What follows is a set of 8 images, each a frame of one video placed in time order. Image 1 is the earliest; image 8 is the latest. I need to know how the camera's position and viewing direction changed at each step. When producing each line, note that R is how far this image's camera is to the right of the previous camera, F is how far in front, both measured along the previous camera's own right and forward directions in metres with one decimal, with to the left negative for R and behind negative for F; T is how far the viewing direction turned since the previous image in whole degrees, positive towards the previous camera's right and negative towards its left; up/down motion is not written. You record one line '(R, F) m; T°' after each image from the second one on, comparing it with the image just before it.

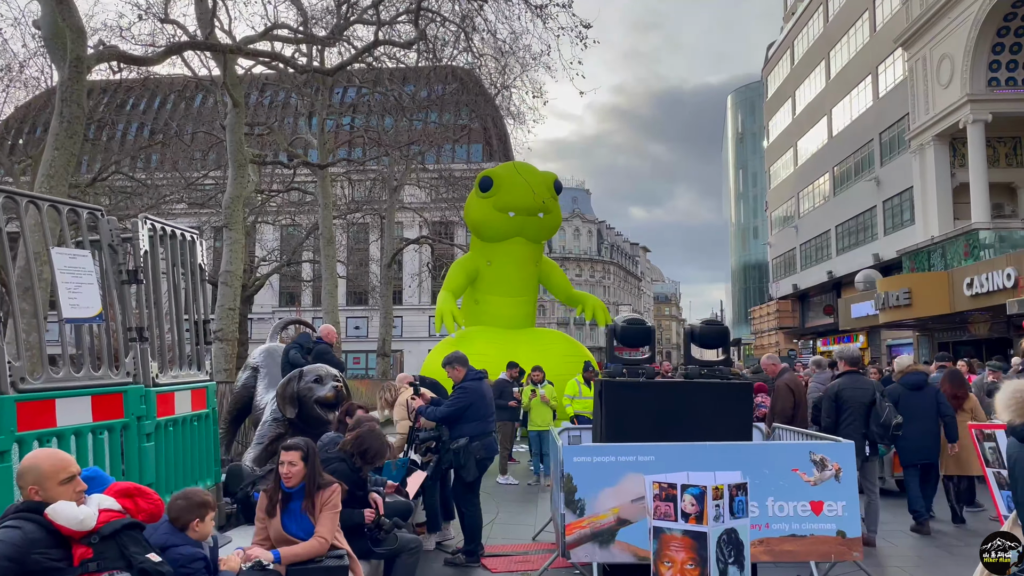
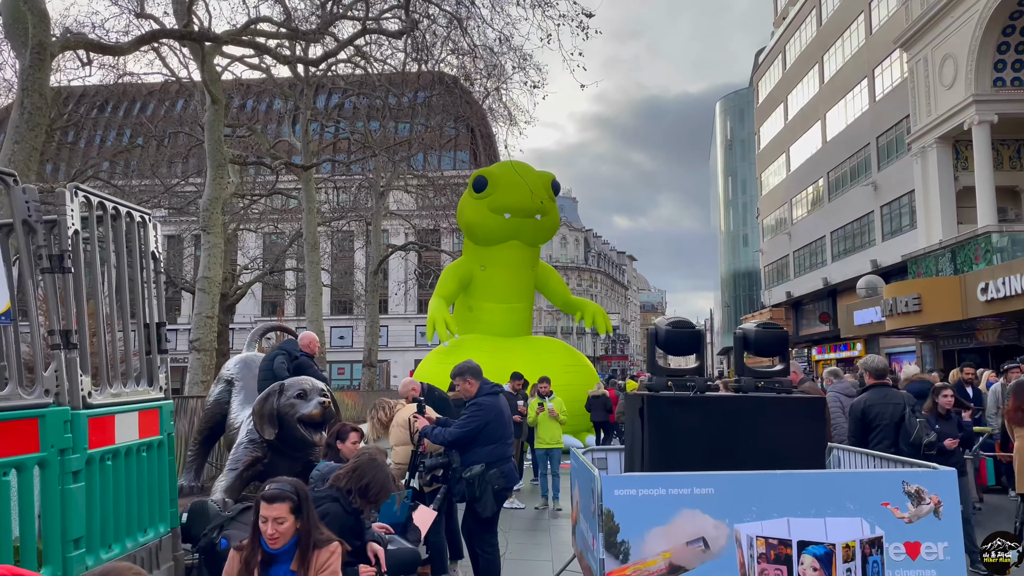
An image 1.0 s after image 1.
(-0.2, +0.7) m; +1°
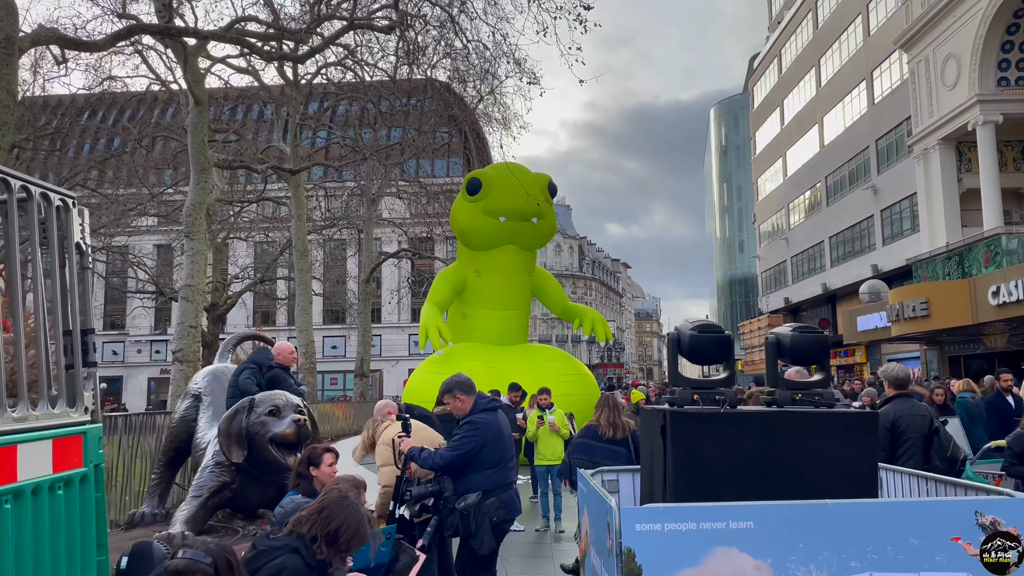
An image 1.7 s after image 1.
(0.0, +0.5) m; 0°
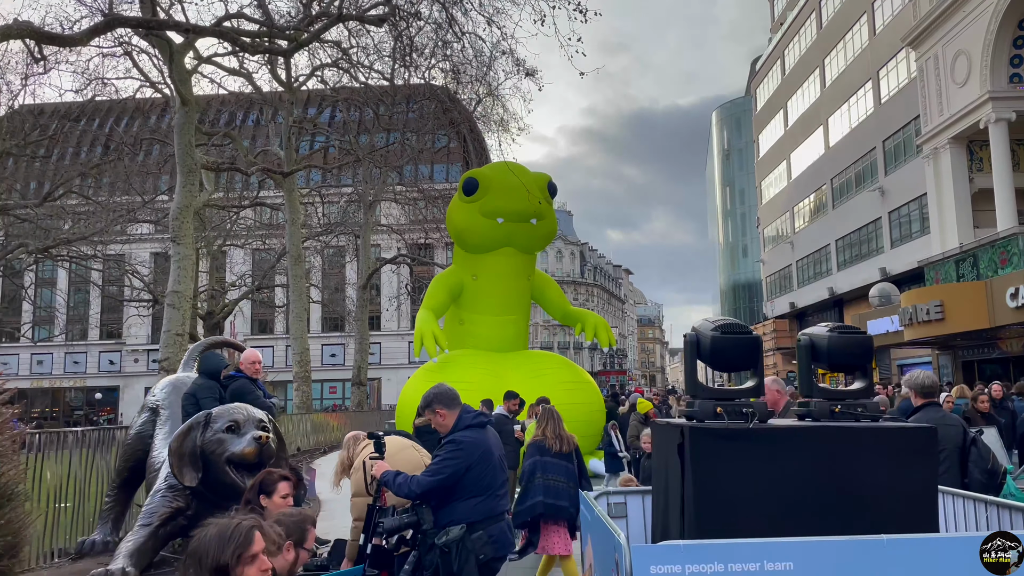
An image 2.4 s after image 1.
(0.0, +0.5) m; 0°
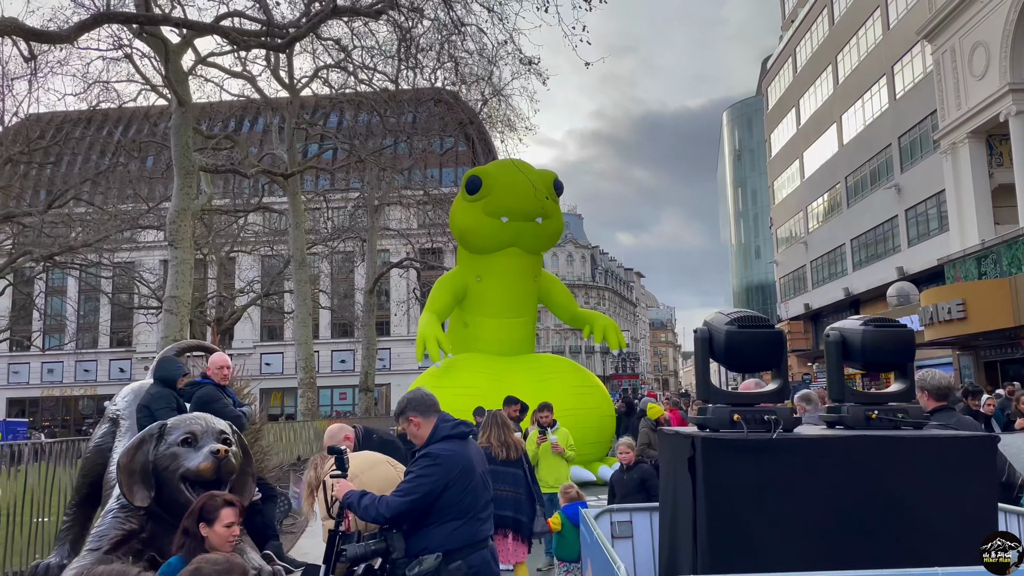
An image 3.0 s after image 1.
(+0.1, +0.4) m; -1°
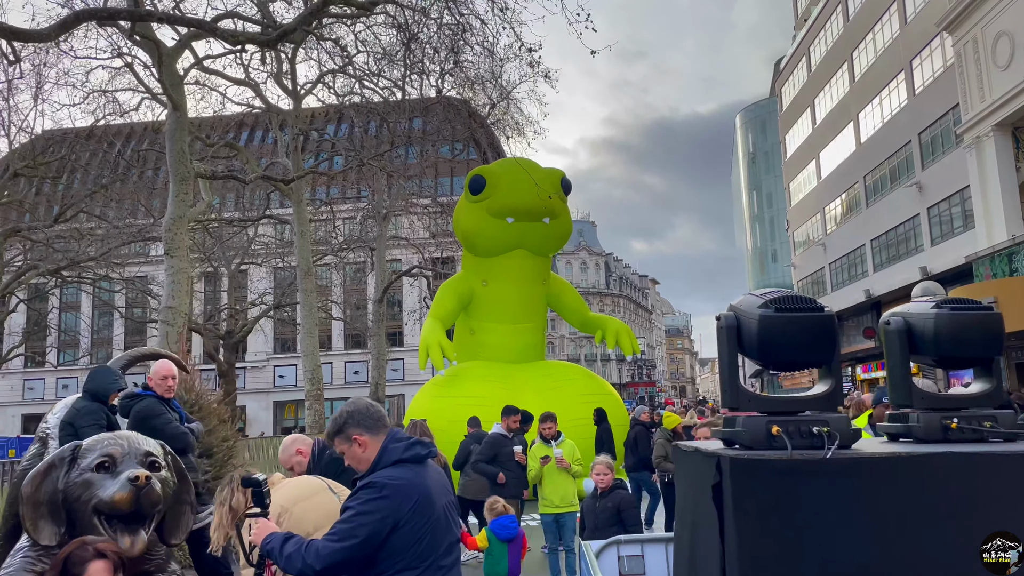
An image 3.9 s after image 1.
(+0.1, +0.5) m; -1°
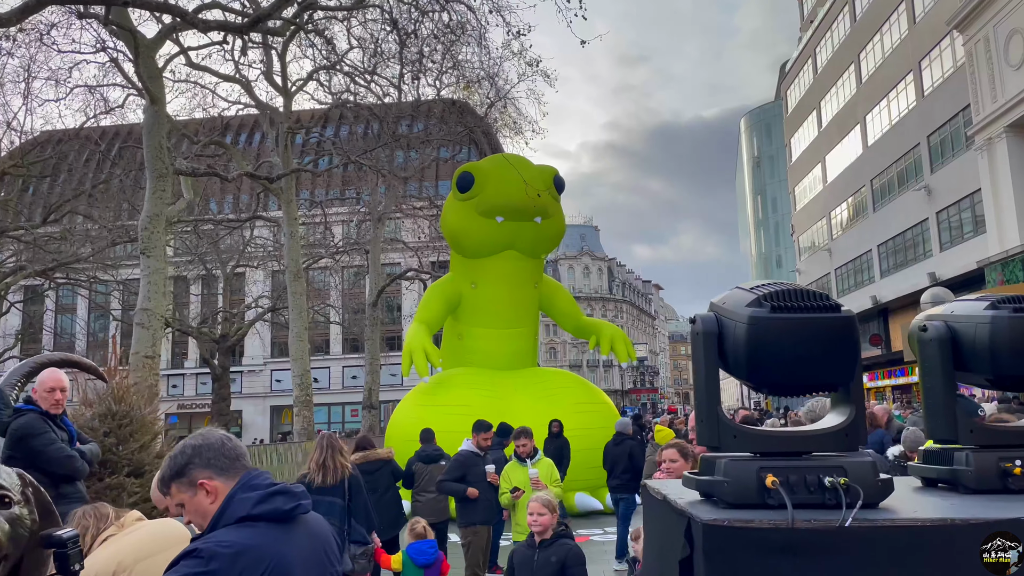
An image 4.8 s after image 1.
(+0.2, +0.5) m; 0°
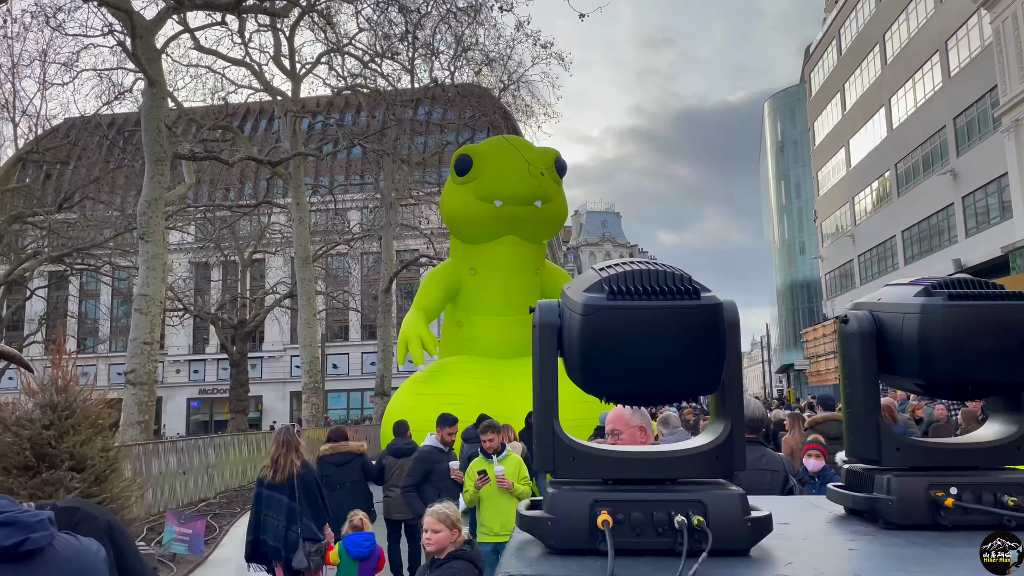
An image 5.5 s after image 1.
(+0.3, +0.3) m; -2°
